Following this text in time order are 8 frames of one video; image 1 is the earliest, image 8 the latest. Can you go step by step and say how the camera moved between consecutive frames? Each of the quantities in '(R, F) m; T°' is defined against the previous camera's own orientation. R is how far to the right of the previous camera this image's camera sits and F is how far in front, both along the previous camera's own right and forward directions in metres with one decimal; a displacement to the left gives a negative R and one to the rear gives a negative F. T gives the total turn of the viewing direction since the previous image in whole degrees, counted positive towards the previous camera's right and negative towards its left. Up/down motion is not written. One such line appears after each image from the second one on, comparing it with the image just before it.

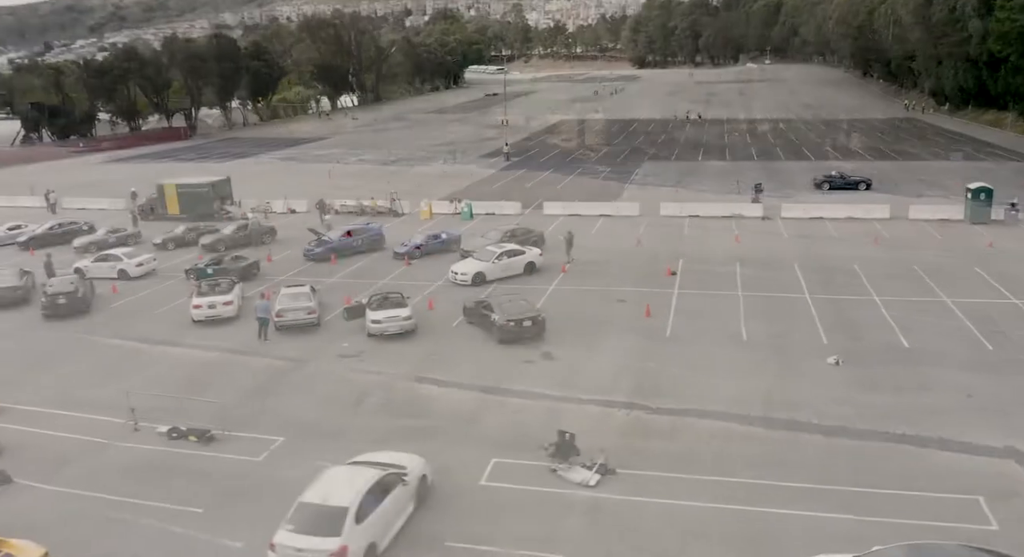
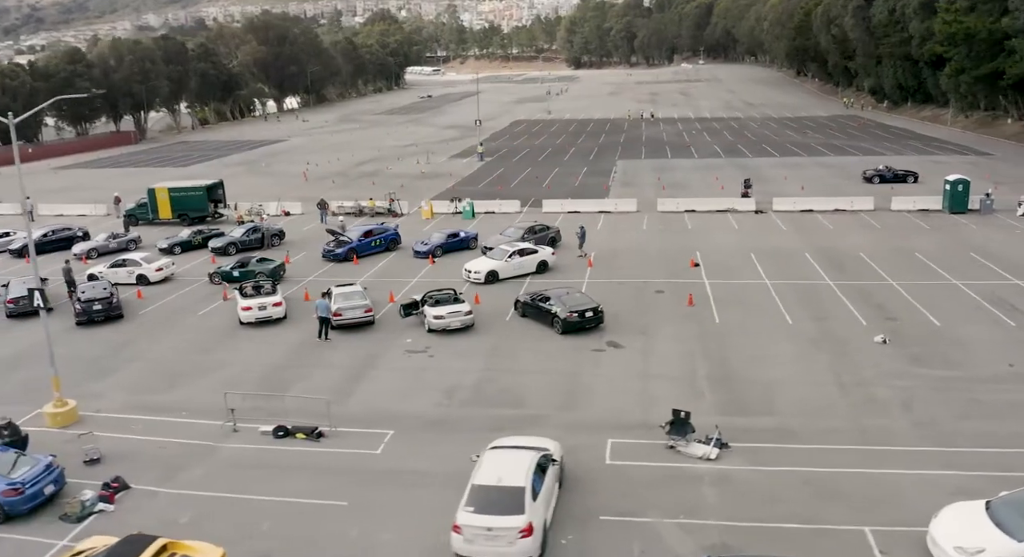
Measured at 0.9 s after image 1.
(-3.6, -0.5) m; +5°
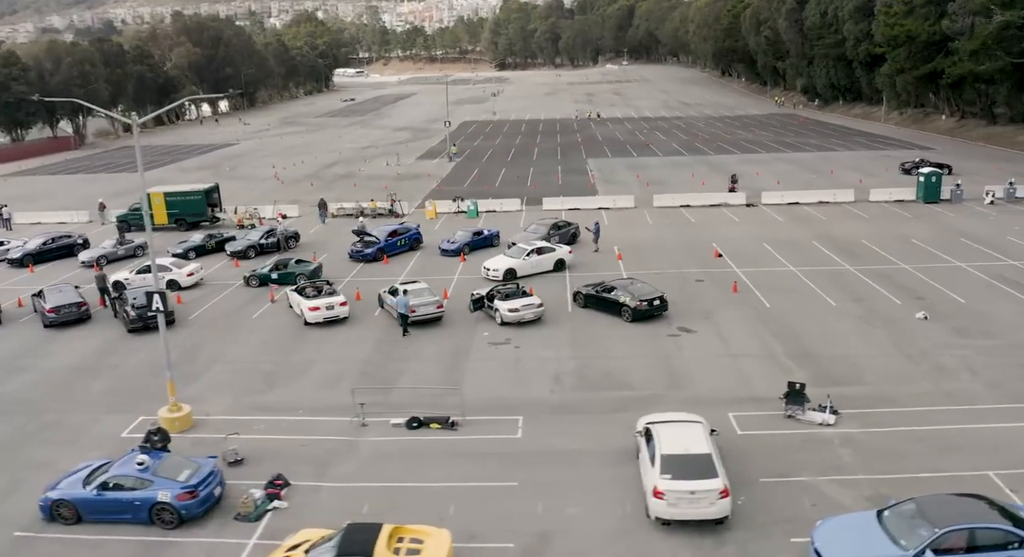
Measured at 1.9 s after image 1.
(-4.5, -0.6) m; +6°
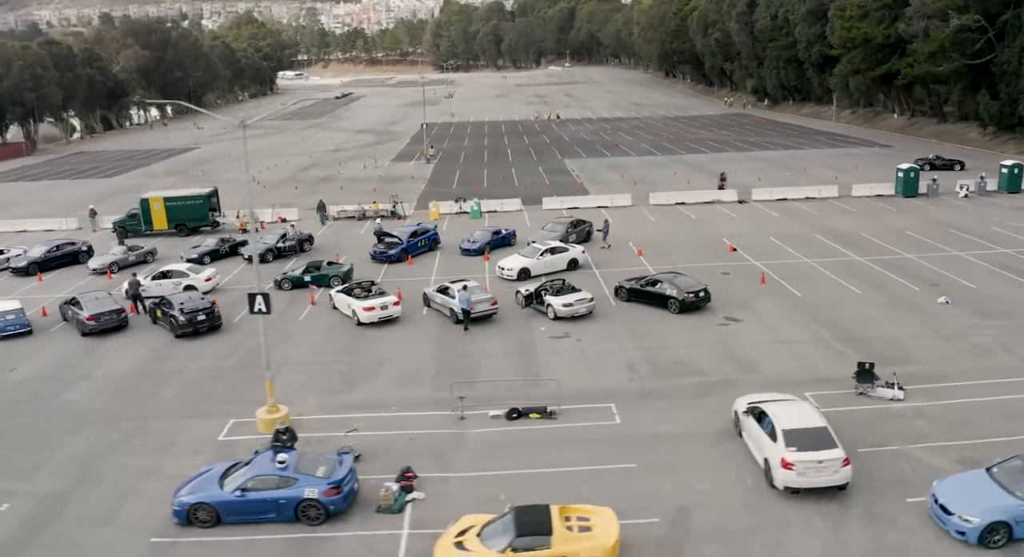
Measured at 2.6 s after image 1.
(-3.5, -0.6) m; +5°
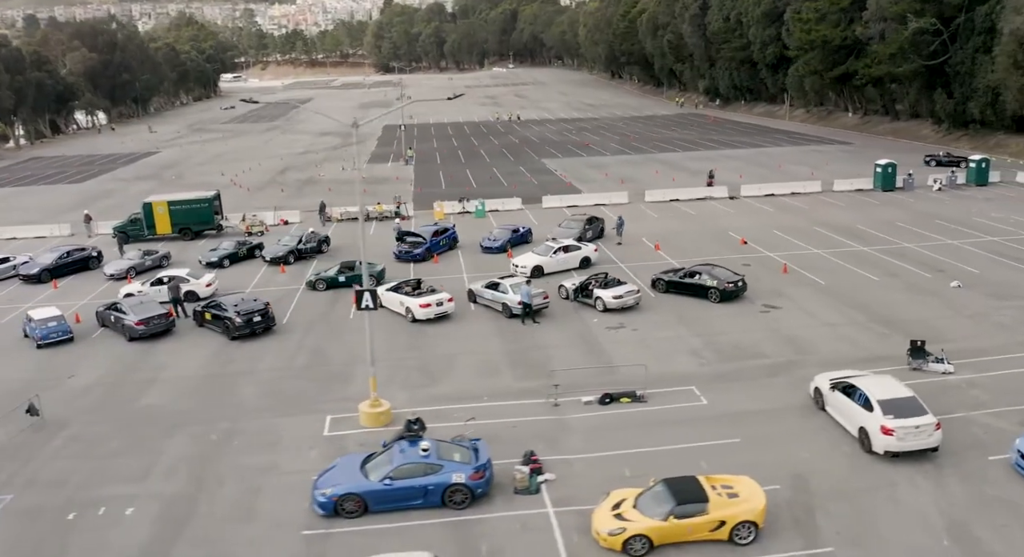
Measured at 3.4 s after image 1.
(-3.6, -0.7) m; +5°
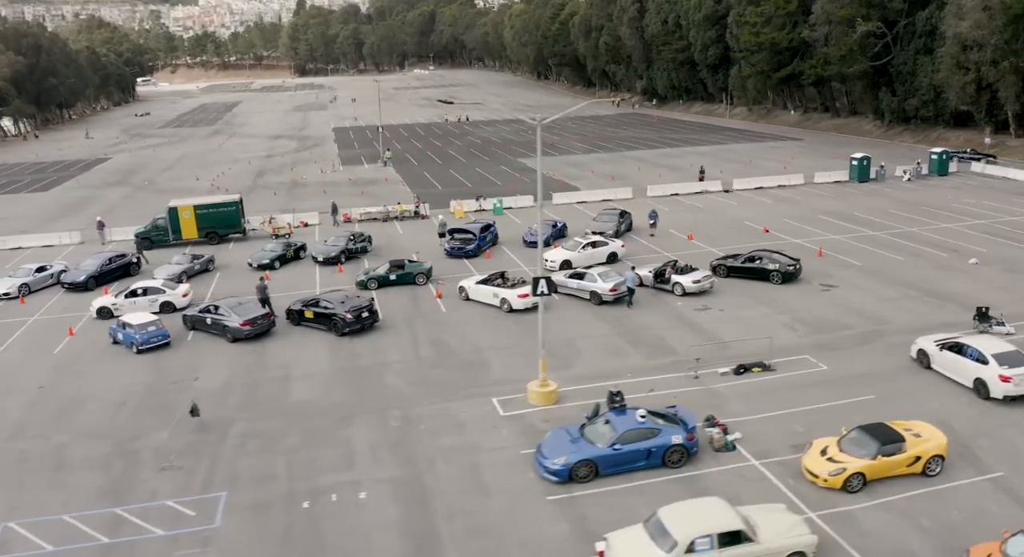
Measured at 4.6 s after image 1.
(-6.1, -1.2) m; +7°
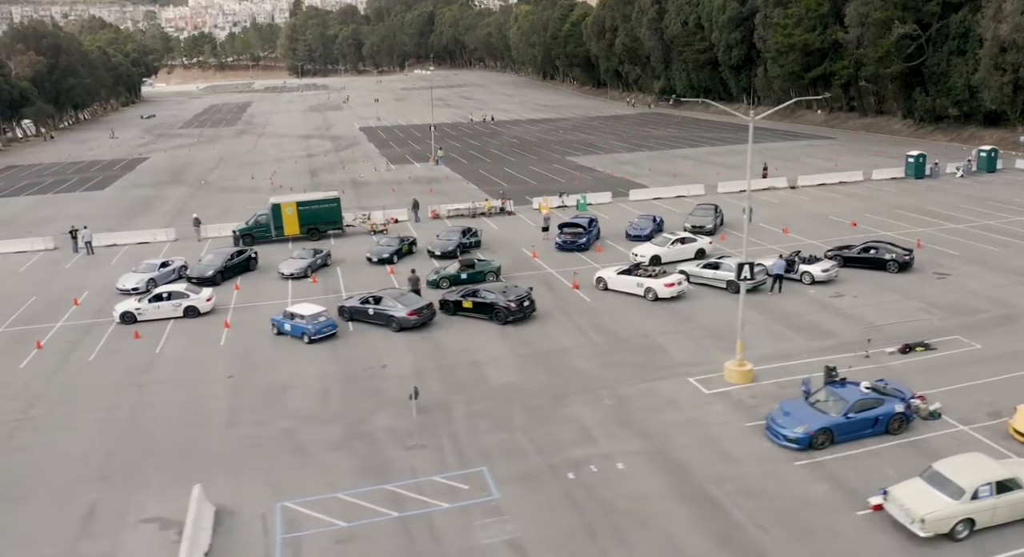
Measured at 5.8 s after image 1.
(-5.7, -1.3) m; +1°
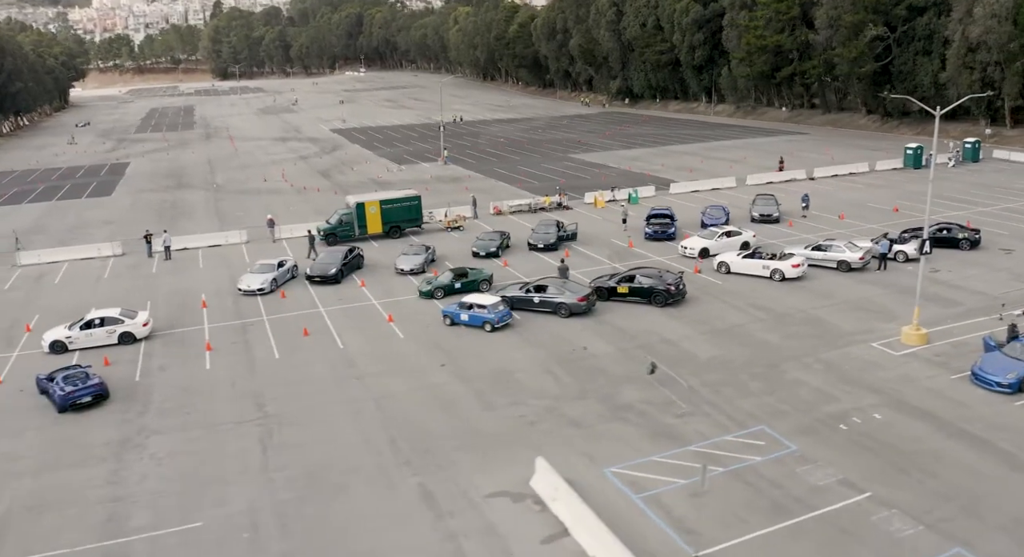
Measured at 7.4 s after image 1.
(-8.9, -1.5) m; +7°
